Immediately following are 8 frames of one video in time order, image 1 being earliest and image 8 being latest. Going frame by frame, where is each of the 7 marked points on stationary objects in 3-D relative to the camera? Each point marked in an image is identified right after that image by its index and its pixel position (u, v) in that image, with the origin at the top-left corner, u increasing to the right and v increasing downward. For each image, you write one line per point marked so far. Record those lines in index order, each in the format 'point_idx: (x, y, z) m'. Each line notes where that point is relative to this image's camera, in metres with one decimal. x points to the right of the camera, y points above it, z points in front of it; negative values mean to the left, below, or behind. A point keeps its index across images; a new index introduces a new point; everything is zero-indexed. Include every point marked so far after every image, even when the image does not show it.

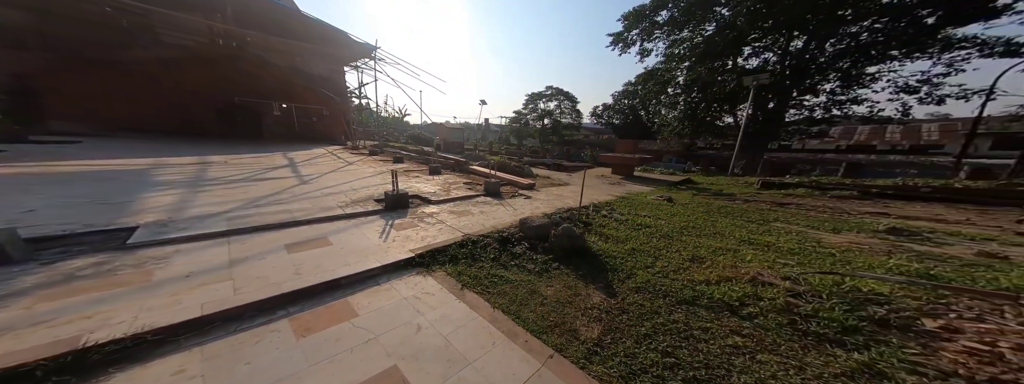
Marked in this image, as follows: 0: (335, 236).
0: (-3.2, -0.8, +4.5) m
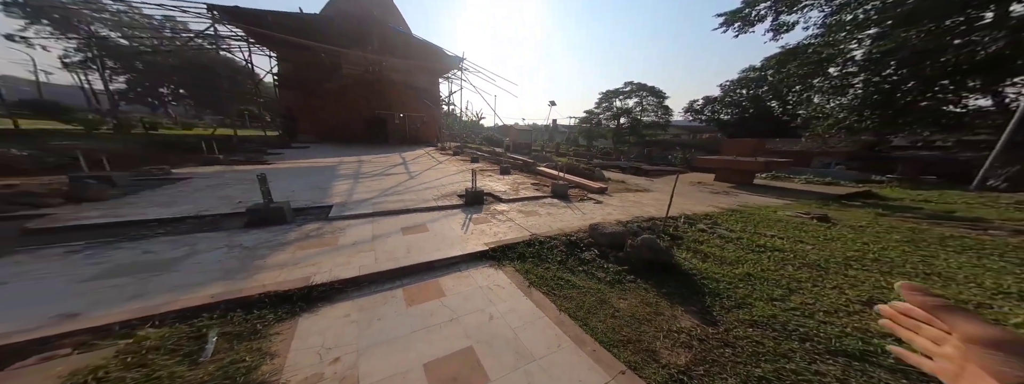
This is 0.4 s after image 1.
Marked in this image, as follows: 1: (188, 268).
0: (-1.7, -0.7, +5.2) m
1: (-4.0, -0.9, +3.3) m
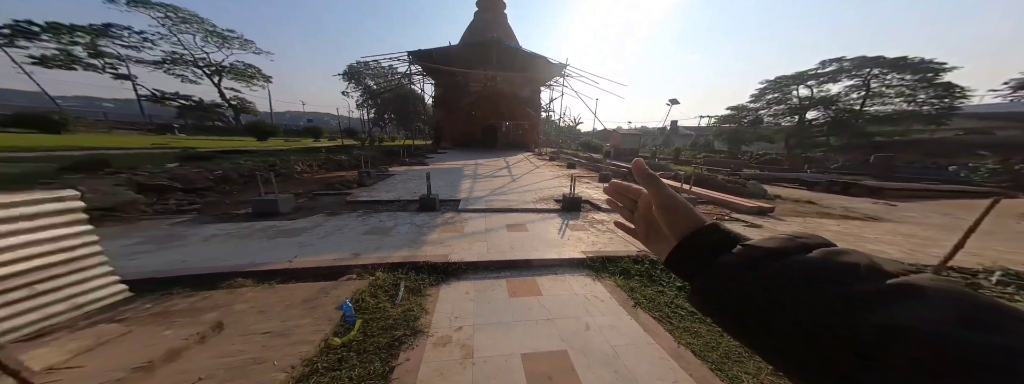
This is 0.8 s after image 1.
0: (+0.5, -0.8, +5.5) m
1: (-2.4, -0.8, +4.7) m
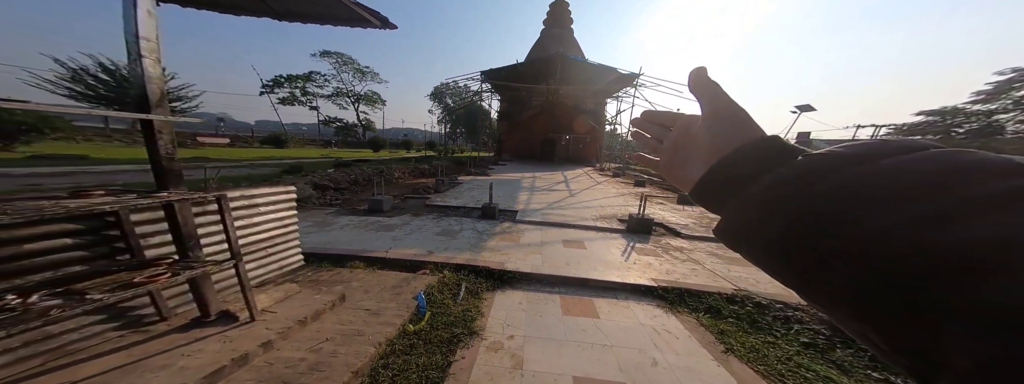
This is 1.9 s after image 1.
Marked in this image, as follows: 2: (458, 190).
0: (+1.7, -1.1, +5.3) m
1: (-1.2, -1.0, +5.1) m
2: (-2.1, +0.1, +9.4) m
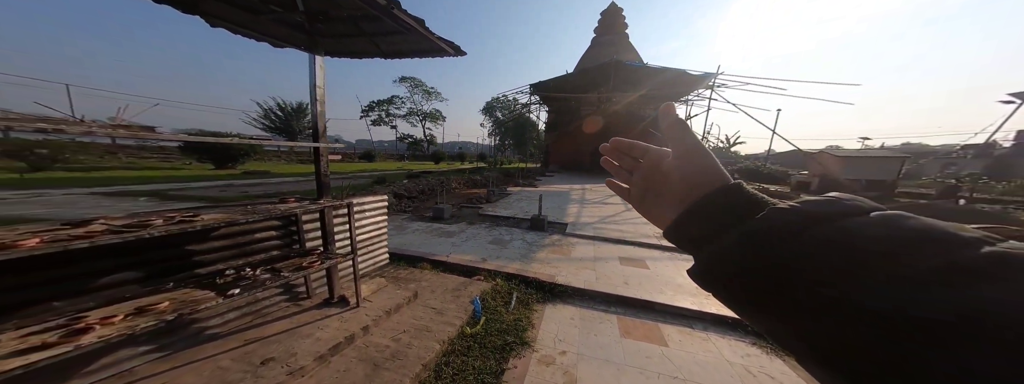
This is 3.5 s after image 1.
0: (+2.8, -1.4, +4.8) m
1: (-0.1, -1.2, +5.3) m
2: (-0.1, -0.3, +9.7) m
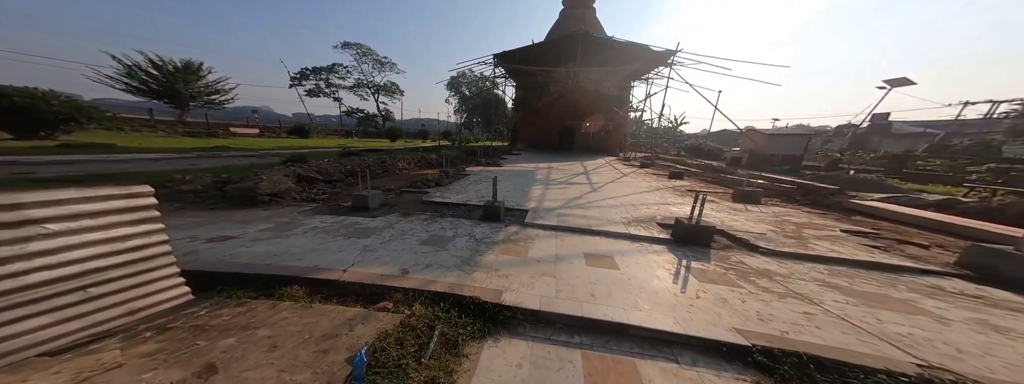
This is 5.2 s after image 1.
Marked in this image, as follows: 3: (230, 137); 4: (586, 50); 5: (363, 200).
0: (+1.8, -1.1, +4.0) m
1: (-1.1, -0.9, +4.0) m
2: (-1.7, +0.3, +8.3) m
3: (-16.2, +3.1, +13.5) m
4: (+5.5, +10.6, +17.5) m
5: (-3.2, -0.2, +5.0) m
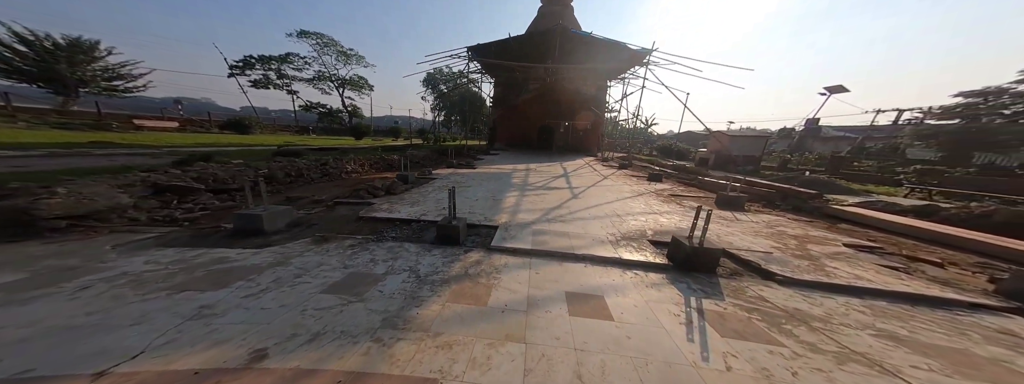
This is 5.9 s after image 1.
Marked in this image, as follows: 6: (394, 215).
0: (+1.3, -1.4, +3.0) m
1: (-1.7, -1.2, +2.7) m
2: (-2.6, +0.1, +7.0) m
3: (-17.6, +2.8, +10.9) m
4: (+3.7, +10.4, +16.7) m
5: (-3.8, -0.5, +3.6) m
6: (-2.5, -0.5, +4.8) m
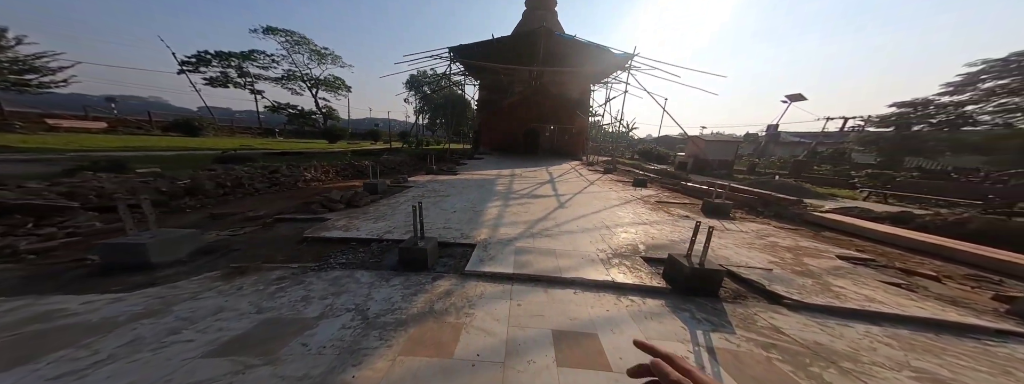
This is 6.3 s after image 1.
0: (+1.0, -1.6, +2.4) m
1: (-1.9, -1.4, +2.0) m
2: (-3.2, -0.2, +6.2) m
3: (-18.3, +2.3, +9.2) m
4: (+2.5, +10.0, +16.5) m
5: (-4.1, -0.7, +2.7) m
6: (-2.8, -0.8, +4.0) m
